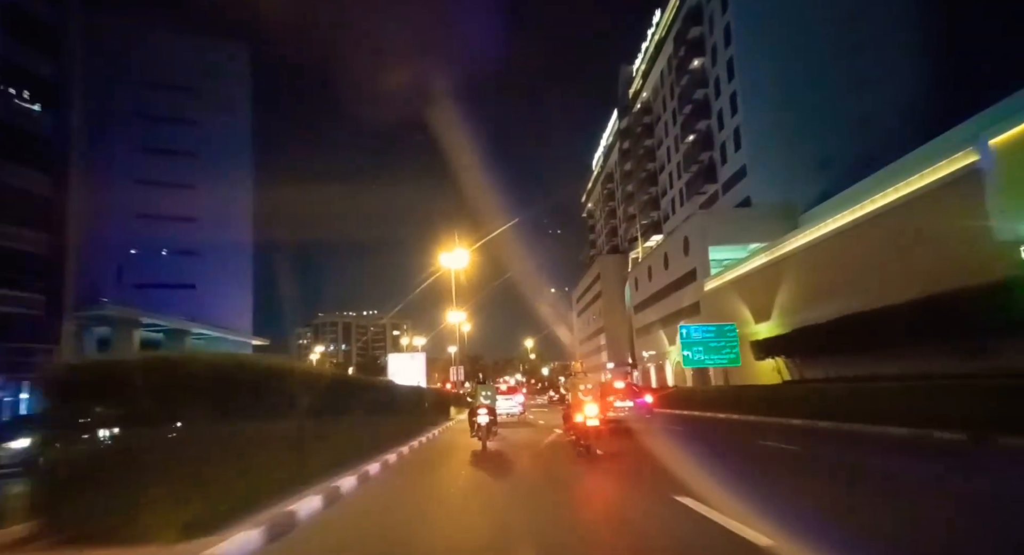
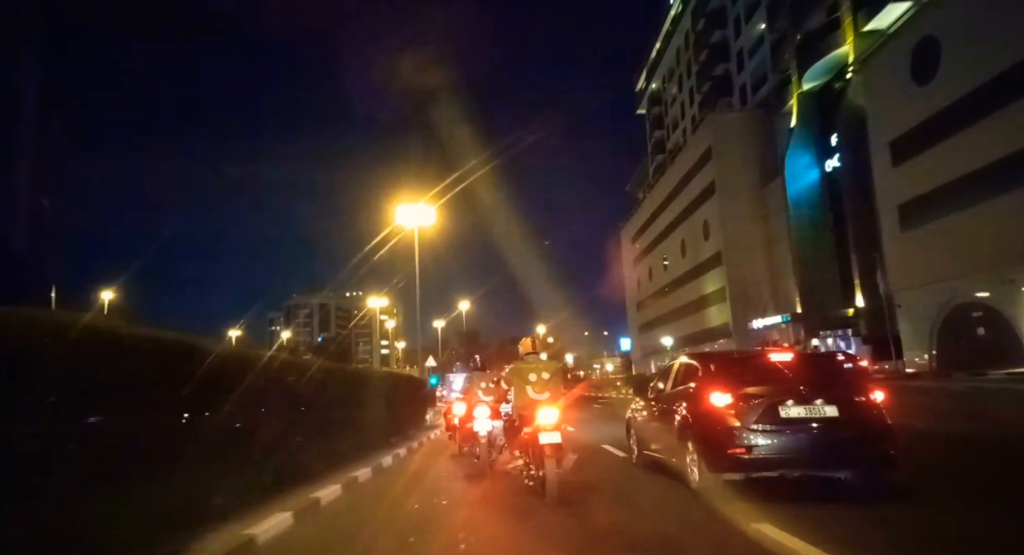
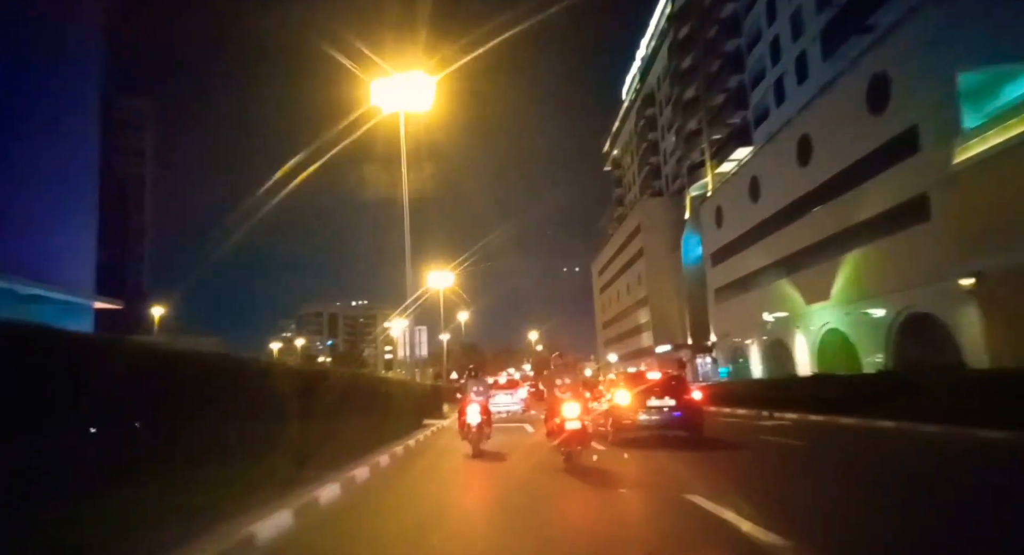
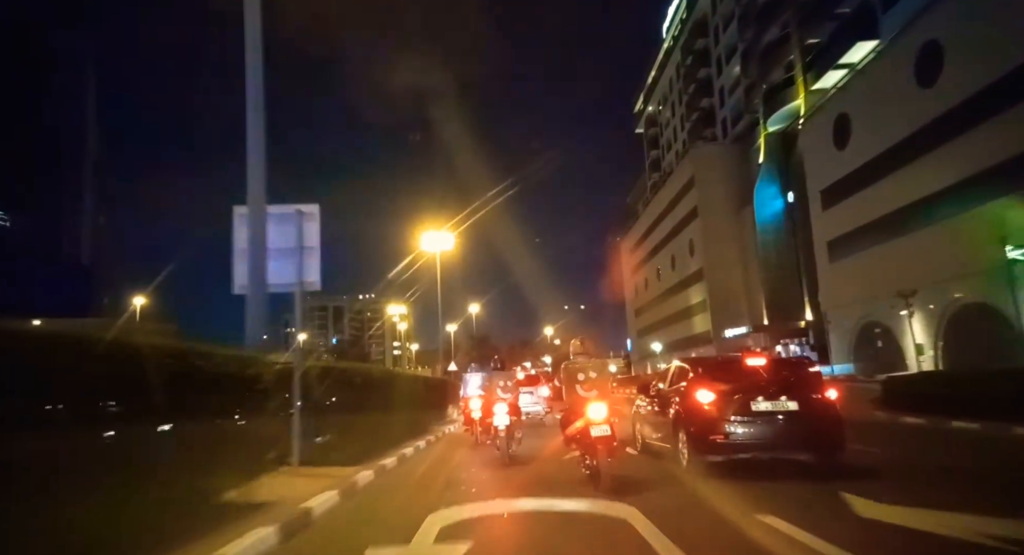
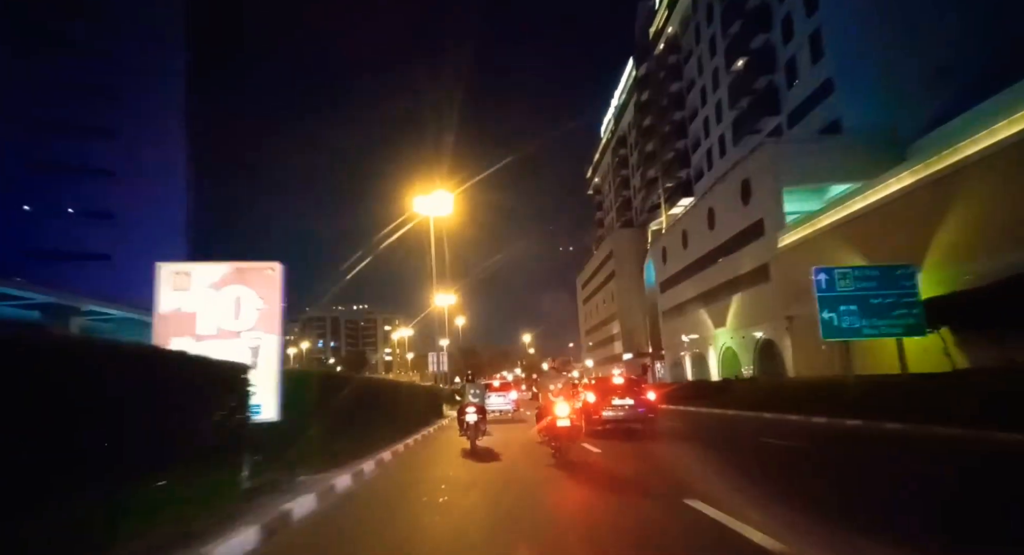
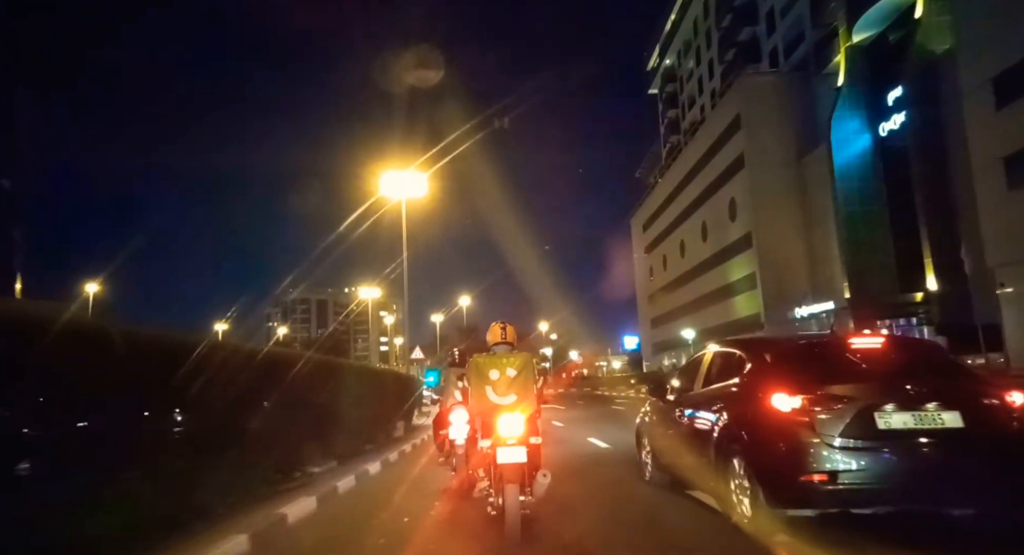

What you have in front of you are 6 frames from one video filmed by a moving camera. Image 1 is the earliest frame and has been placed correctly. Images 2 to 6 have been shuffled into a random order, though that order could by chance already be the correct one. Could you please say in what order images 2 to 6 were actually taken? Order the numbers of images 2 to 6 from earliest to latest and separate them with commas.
5, 3, 4, 2, 6
